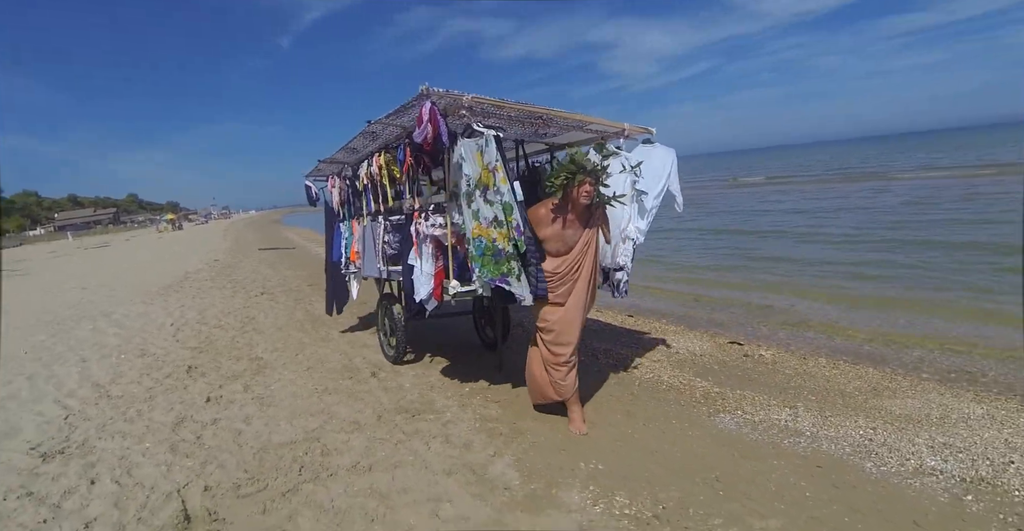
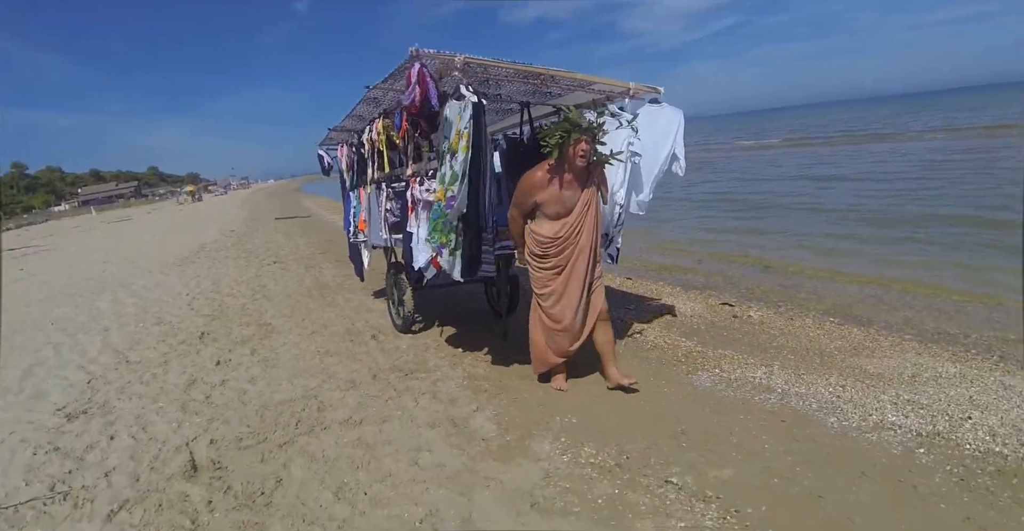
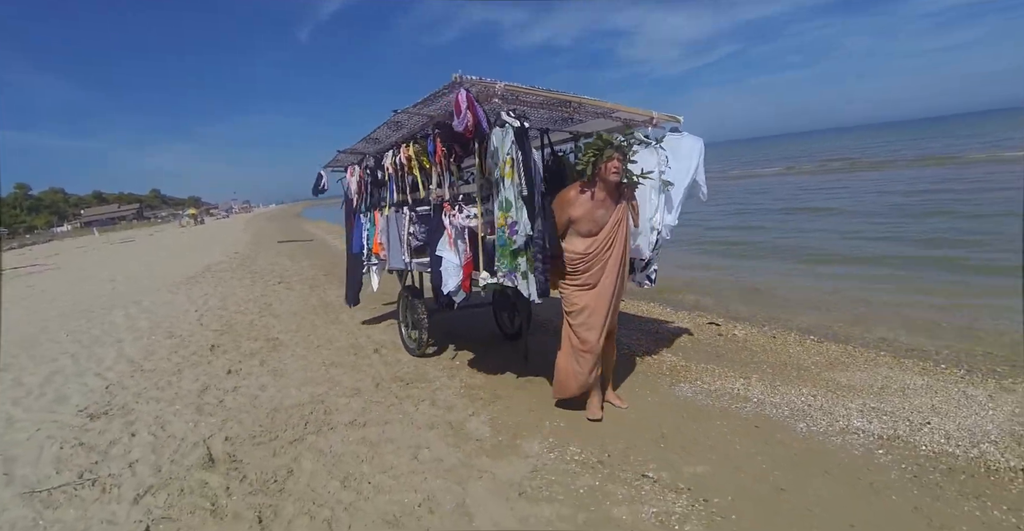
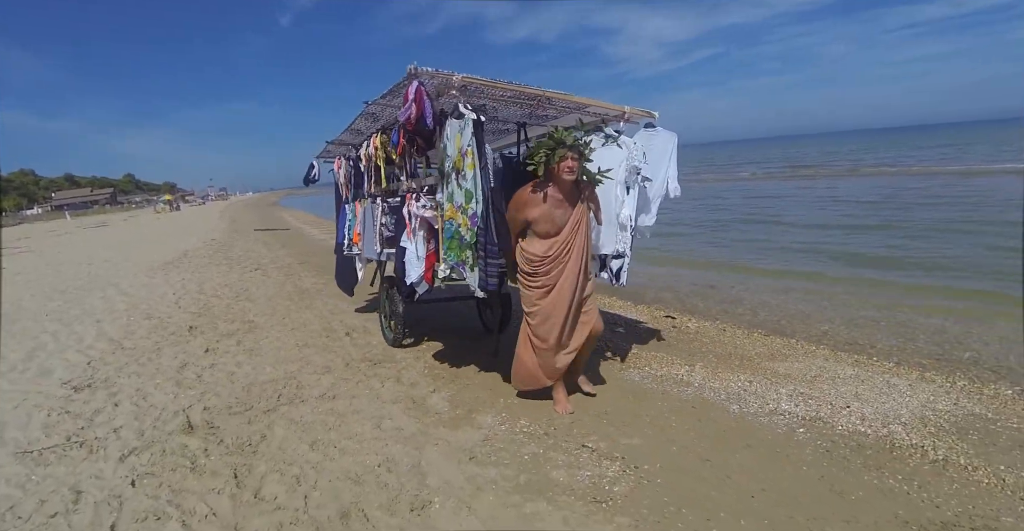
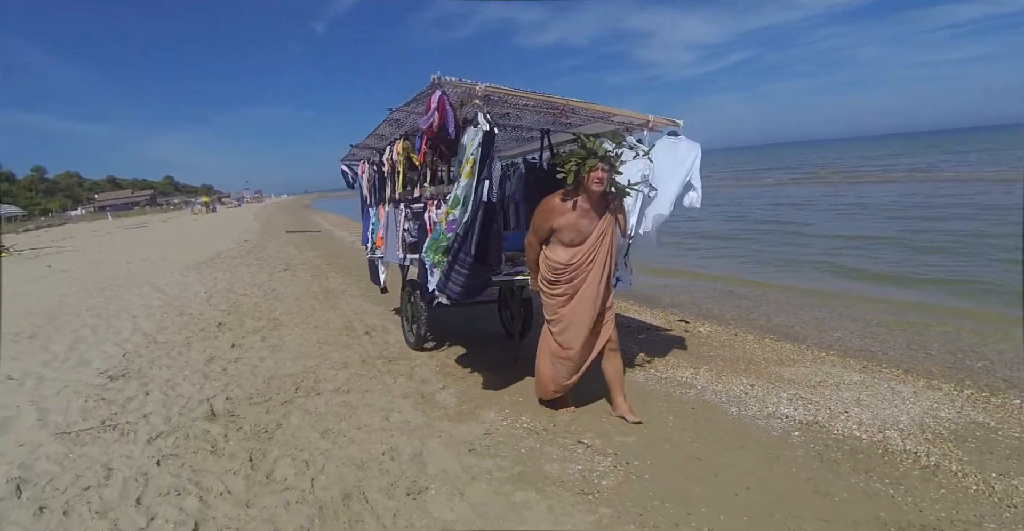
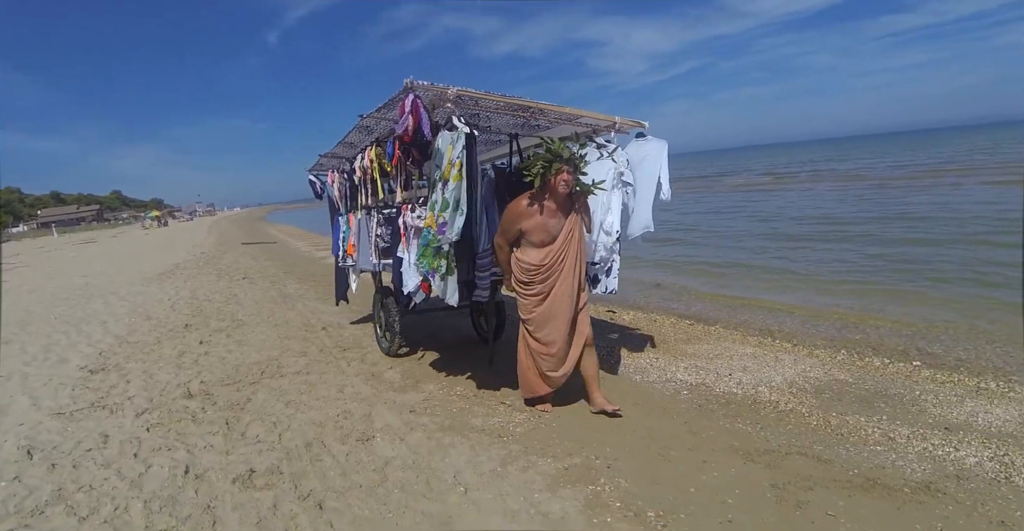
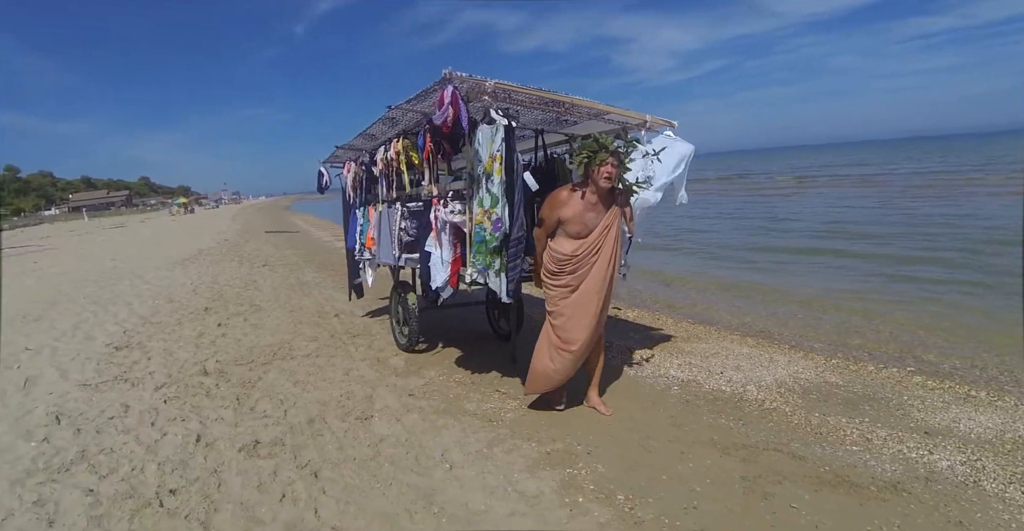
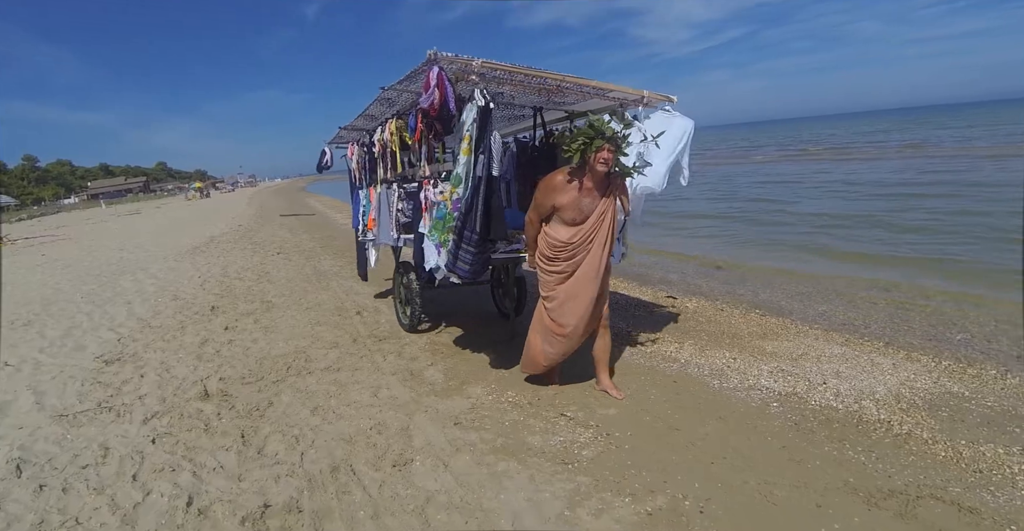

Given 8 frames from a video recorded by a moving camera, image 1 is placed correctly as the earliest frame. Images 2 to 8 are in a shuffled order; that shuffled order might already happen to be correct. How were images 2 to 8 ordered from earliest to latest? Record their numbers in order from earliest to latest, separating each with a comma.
2, 3, 4, 5, 8, 6, 7
